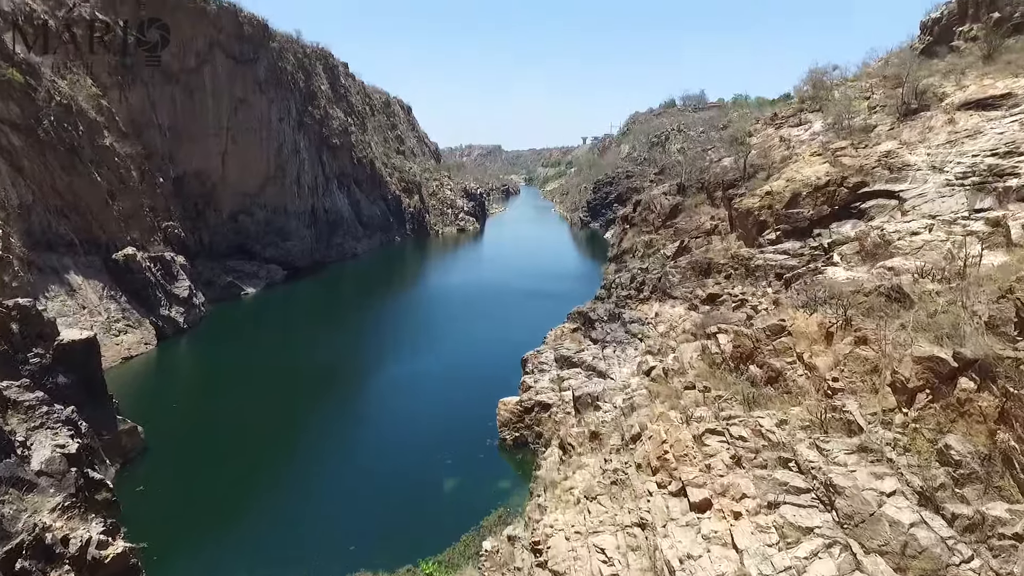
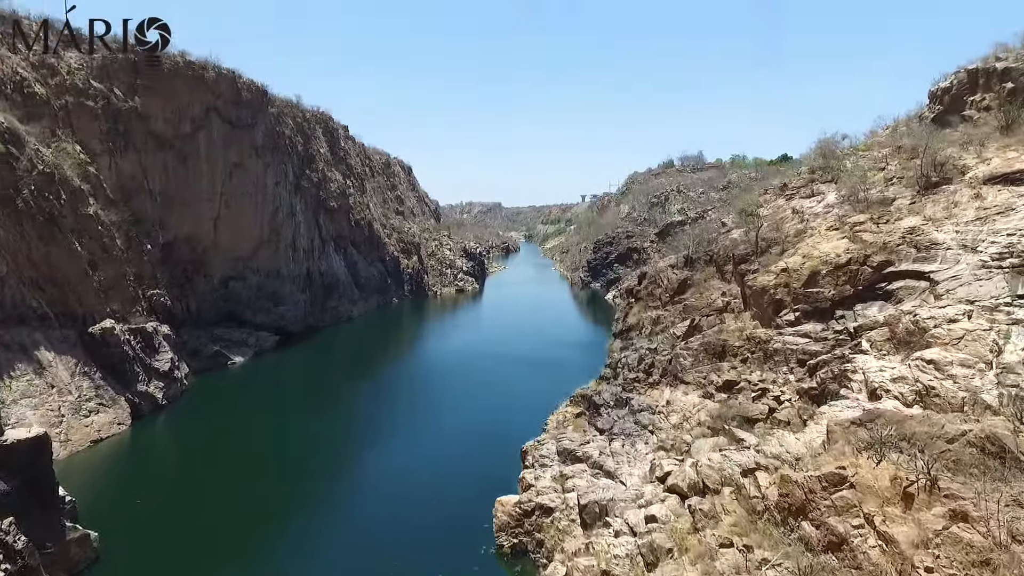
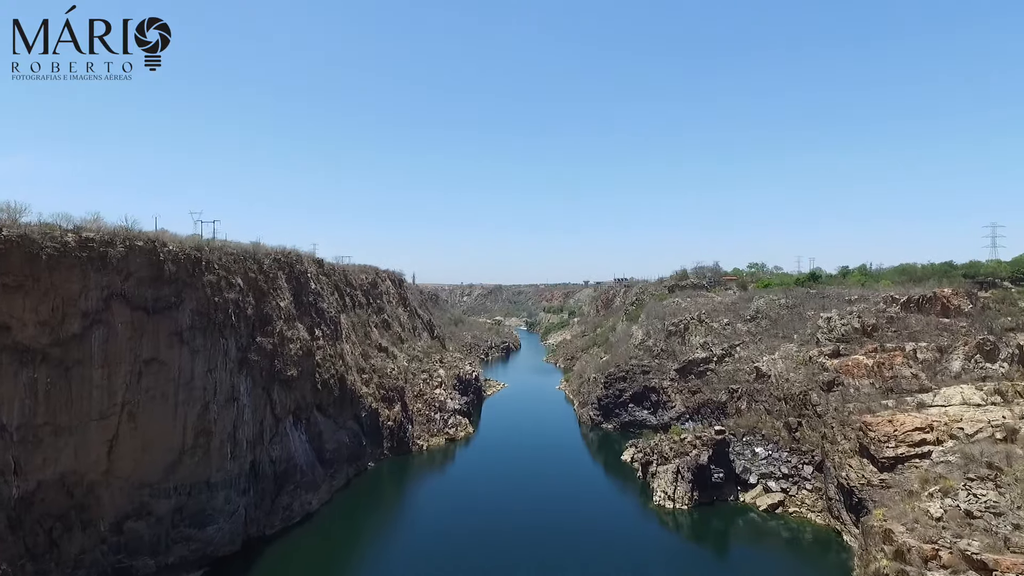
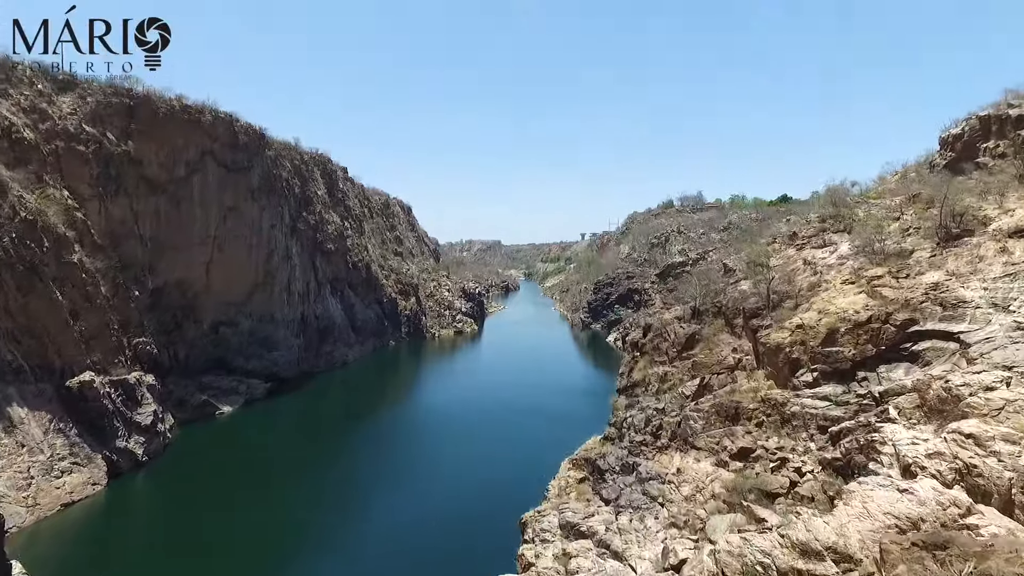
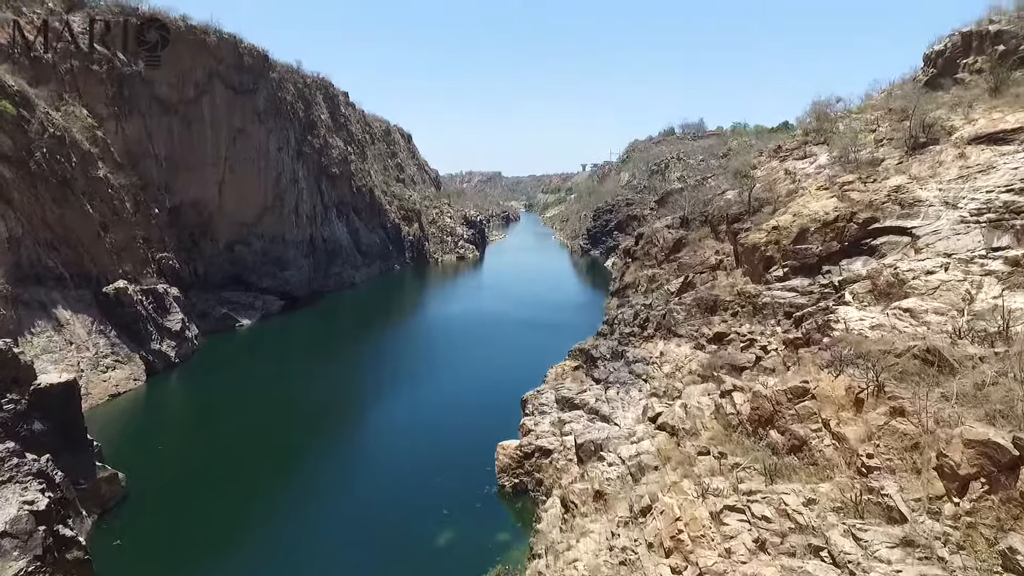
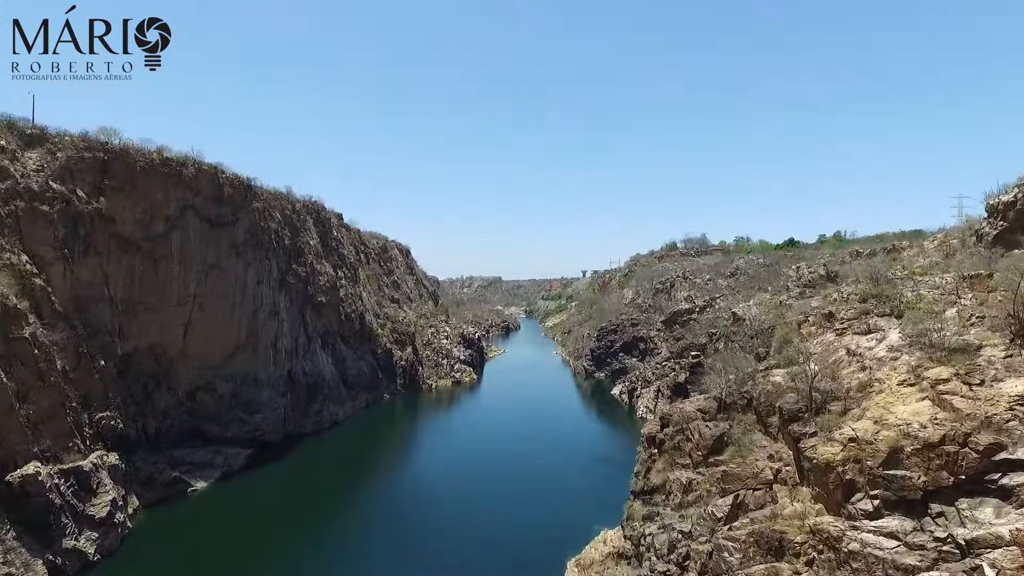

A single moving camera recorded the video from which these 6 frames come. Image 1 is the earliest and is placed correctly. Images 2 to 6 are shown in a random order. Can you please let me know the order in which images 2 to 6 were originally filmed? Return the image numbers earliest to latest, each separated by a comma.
5, 2, 4, 6, 3
